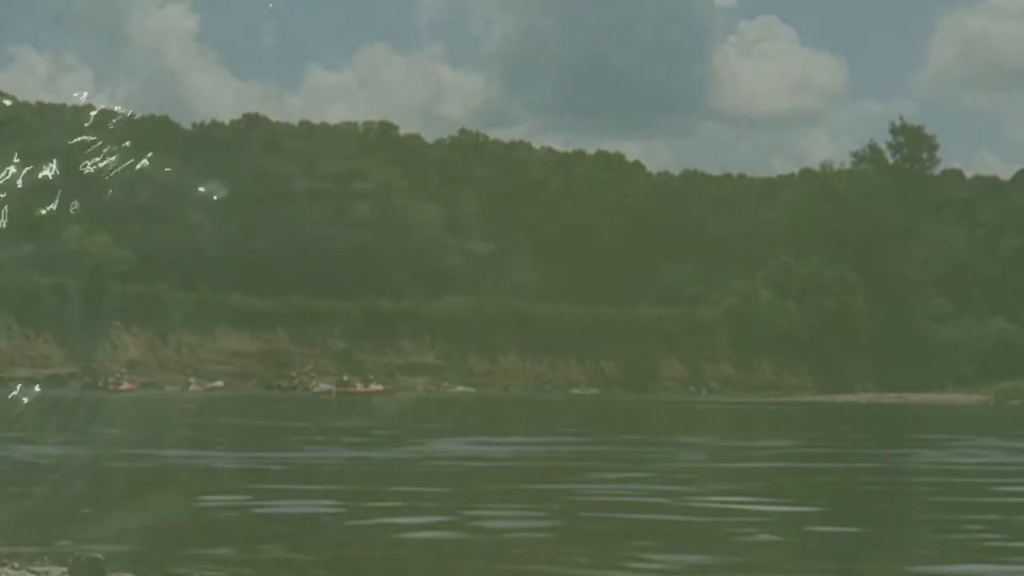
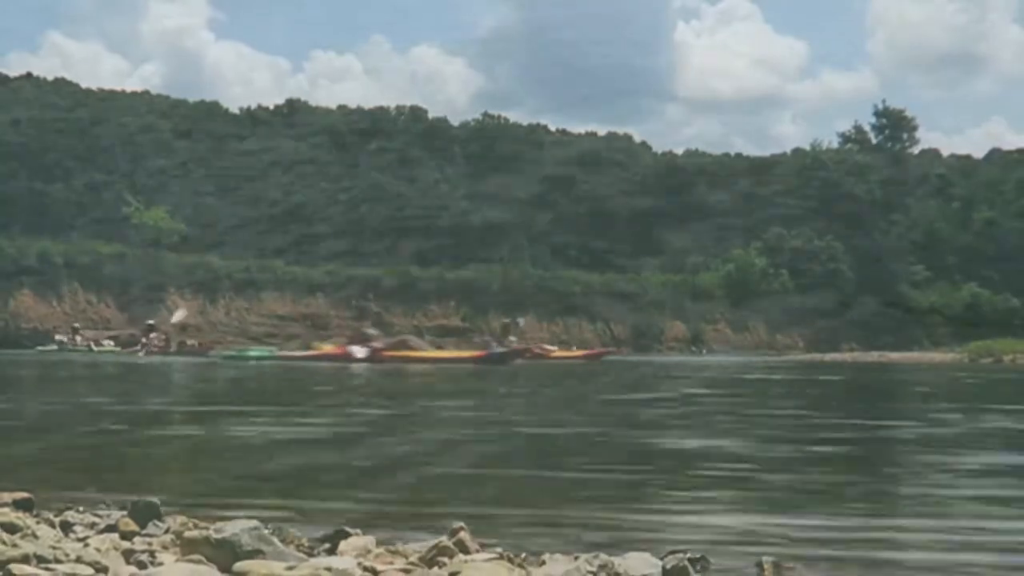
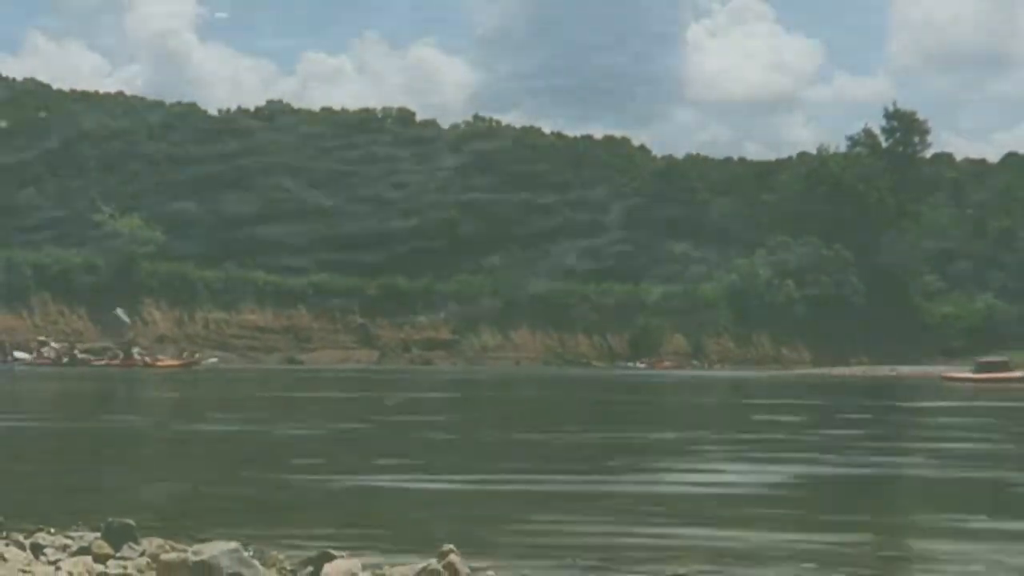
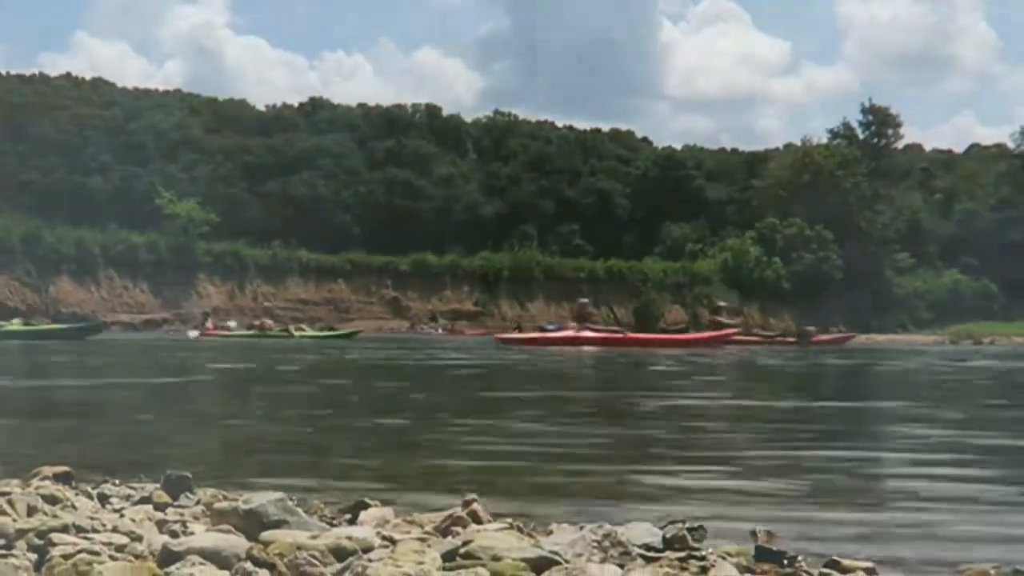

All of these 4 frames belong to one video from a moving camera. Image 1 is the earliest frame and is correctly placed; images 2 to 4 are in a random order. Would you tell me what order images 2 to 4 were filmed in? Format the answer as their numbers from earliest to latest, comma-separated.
3, 2, 4
